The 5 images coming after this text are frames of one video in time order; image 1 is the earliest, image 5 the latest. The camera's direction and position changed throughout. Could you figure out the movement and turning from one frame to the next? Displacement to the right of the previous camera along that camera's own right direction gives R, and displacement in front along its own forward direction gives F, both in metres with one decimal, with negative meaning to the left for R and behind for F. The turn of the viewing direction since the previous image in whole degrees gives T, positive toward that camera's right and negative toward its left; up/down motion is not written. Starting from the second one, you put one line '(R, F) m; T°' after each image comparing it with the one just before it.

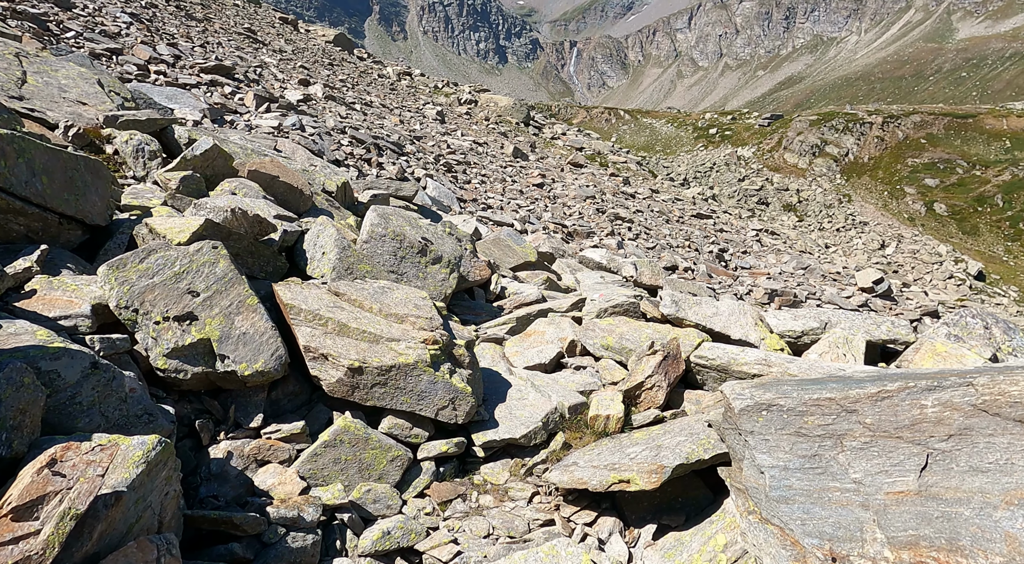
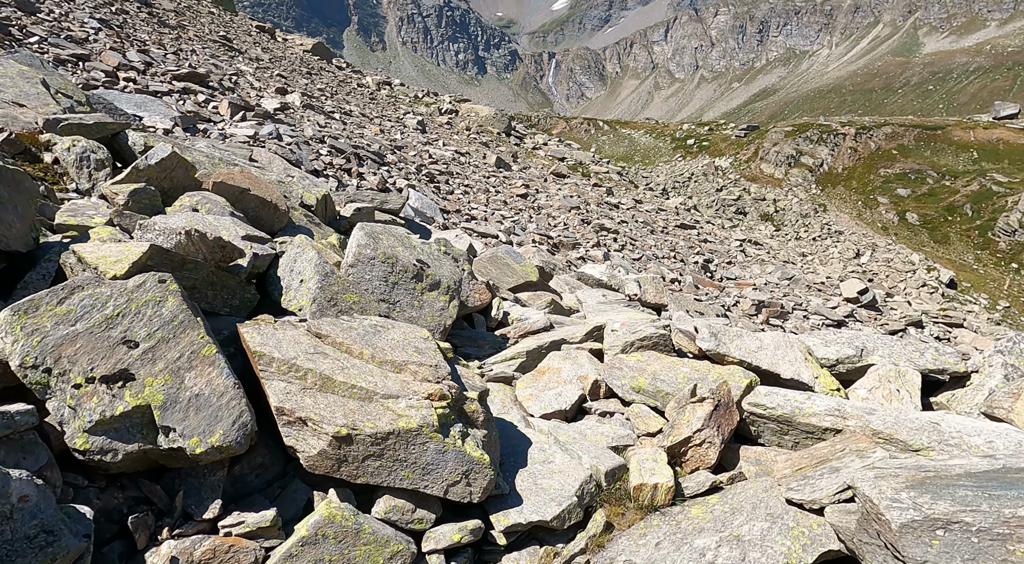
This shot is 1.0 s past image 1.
(-0.5, +1.8) m; +2°
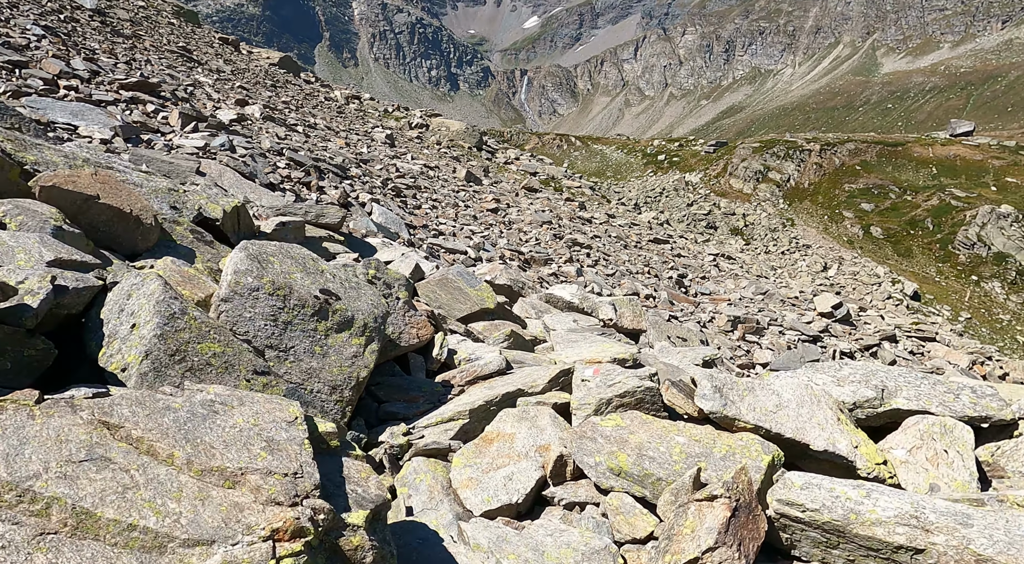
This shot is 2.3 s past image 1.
(+0.5, +2.9) m; +2°
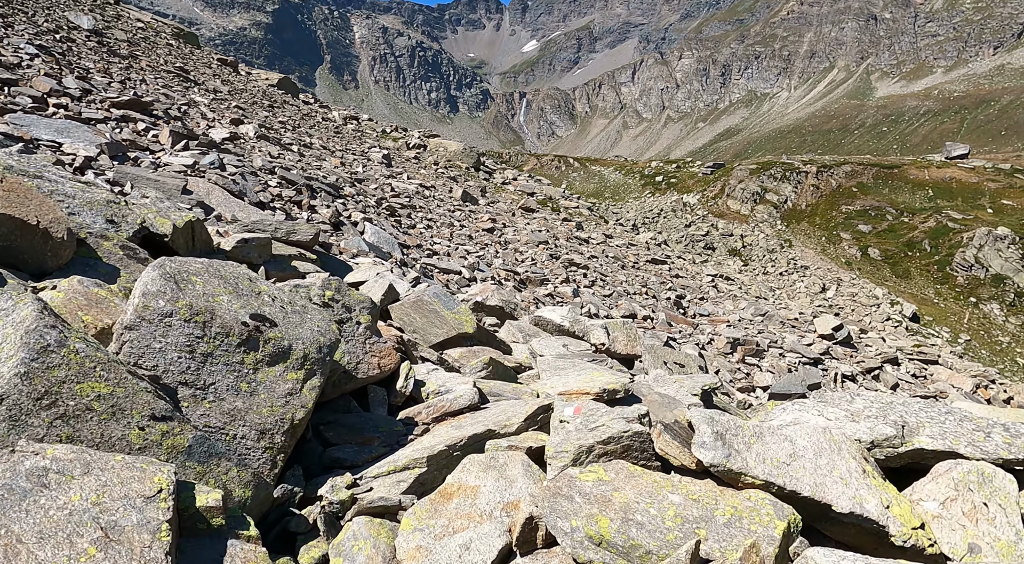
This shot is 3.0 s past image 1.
(+0.4, +1.3) m; 0°
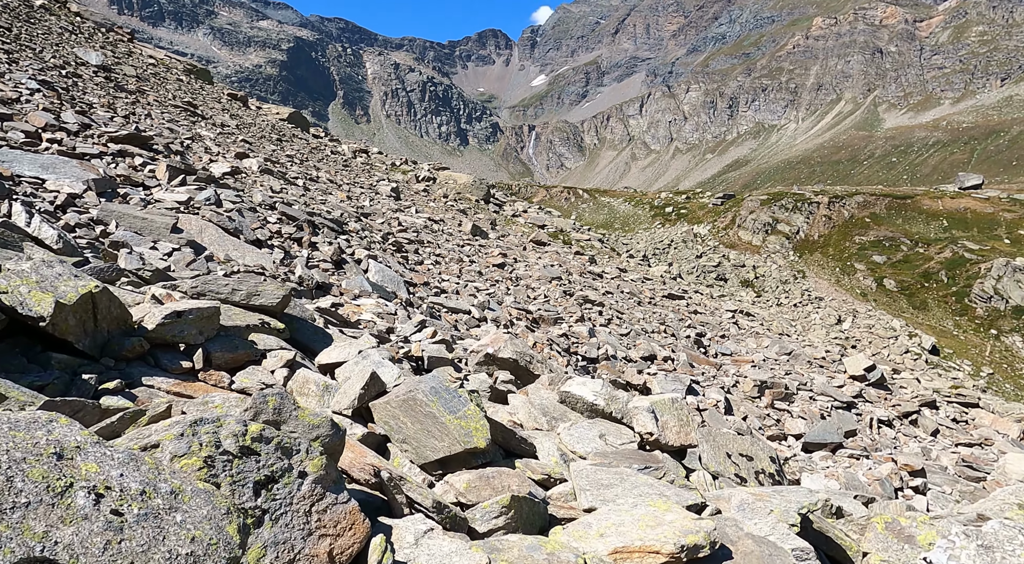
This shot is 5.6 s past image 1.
(-0.3, +4.1) m; -1°
